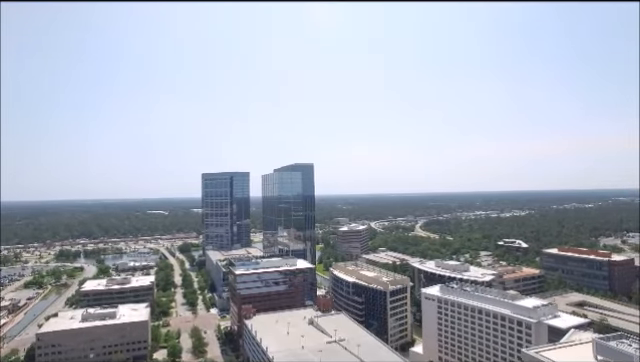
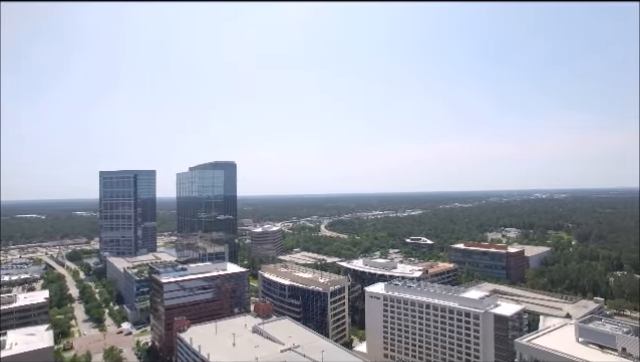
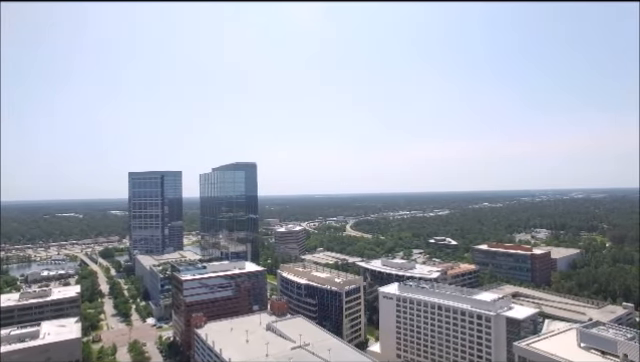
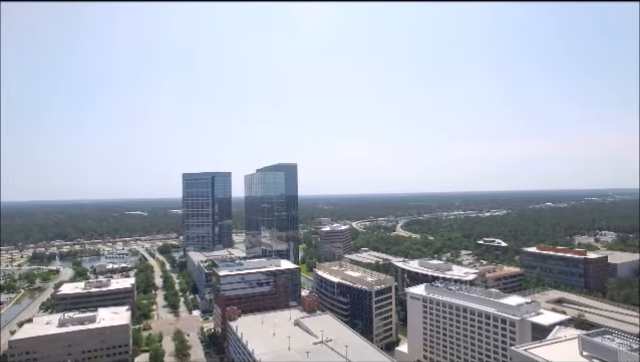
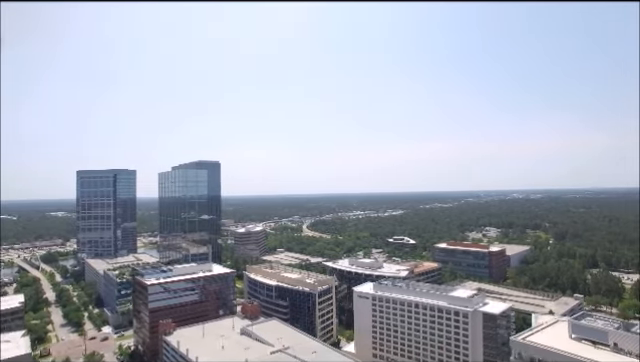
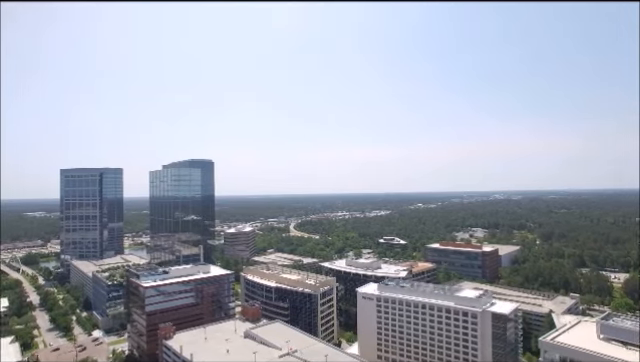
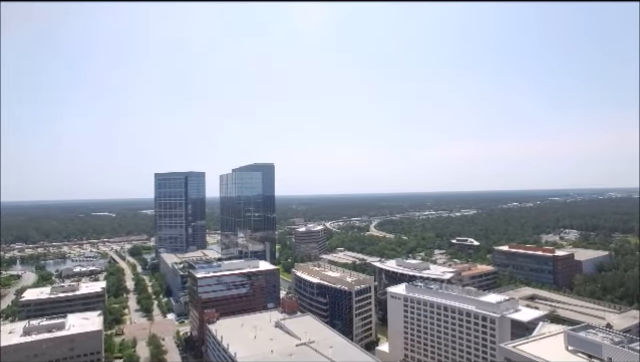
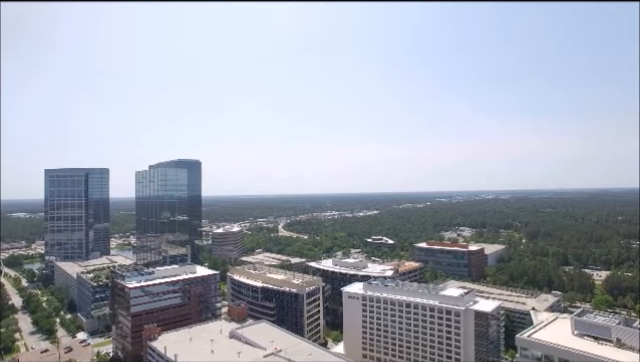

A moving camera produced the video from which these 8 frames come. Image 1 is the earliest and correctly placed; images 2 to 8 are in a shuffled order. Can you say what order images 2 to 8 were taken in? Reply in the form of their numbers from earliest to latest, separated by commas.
4, 7, 3, 2, 5, 8, 6
